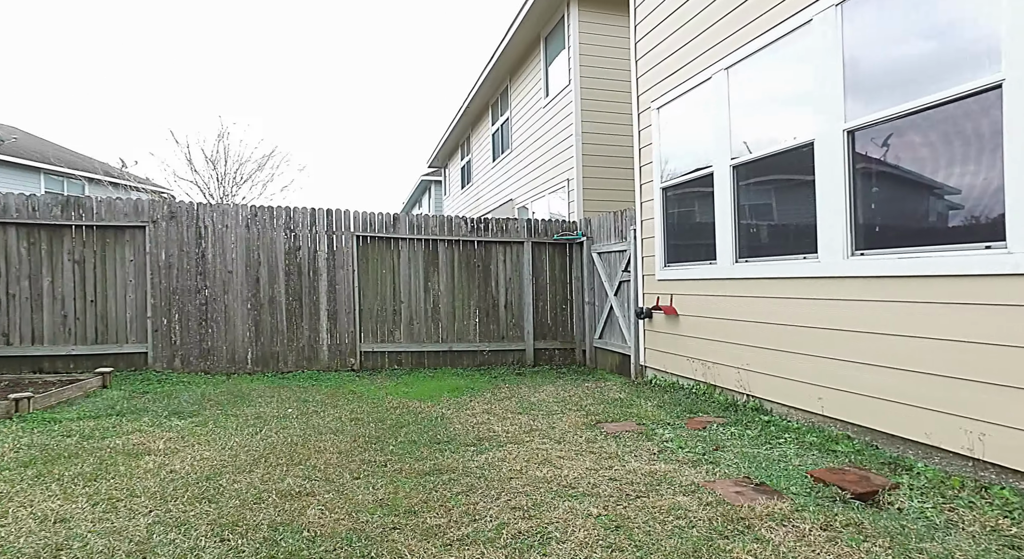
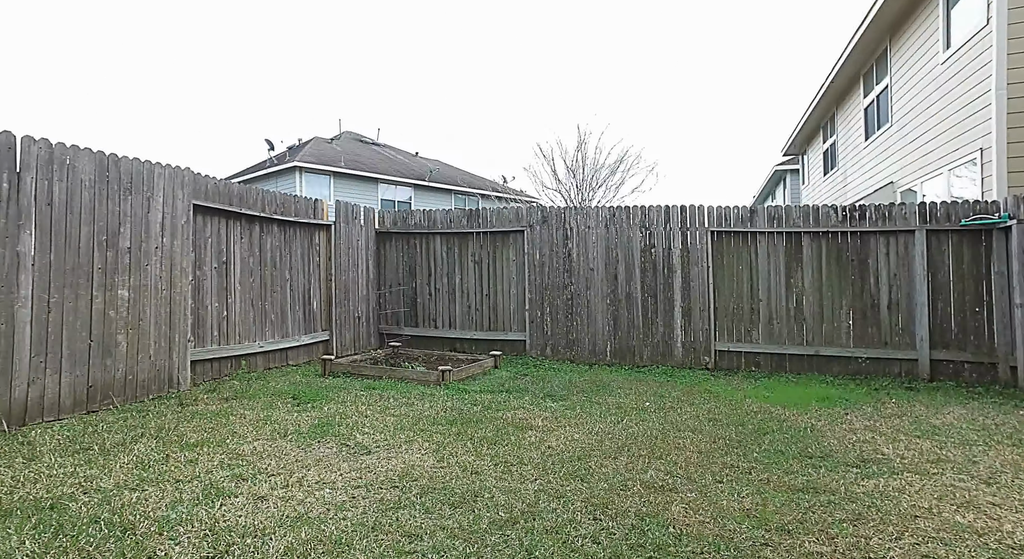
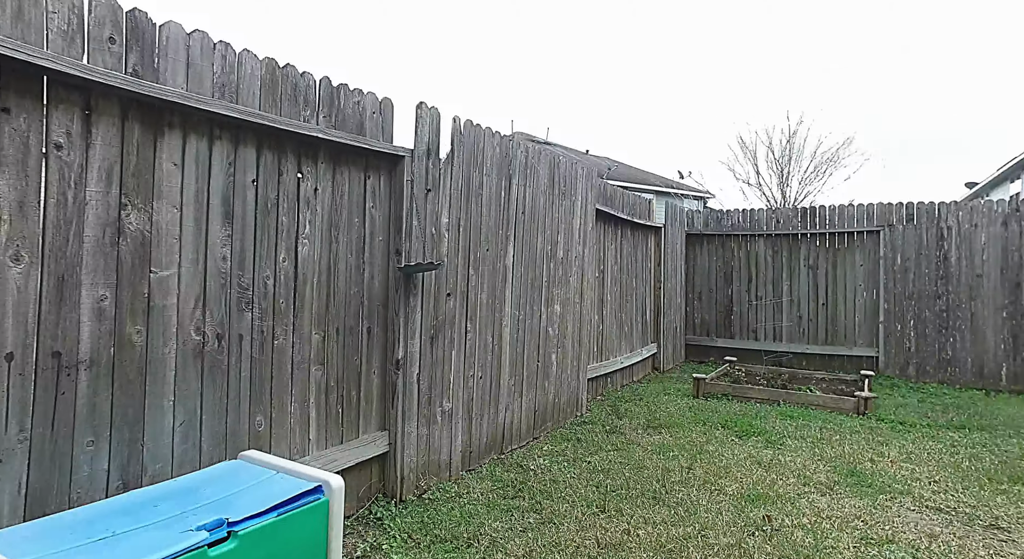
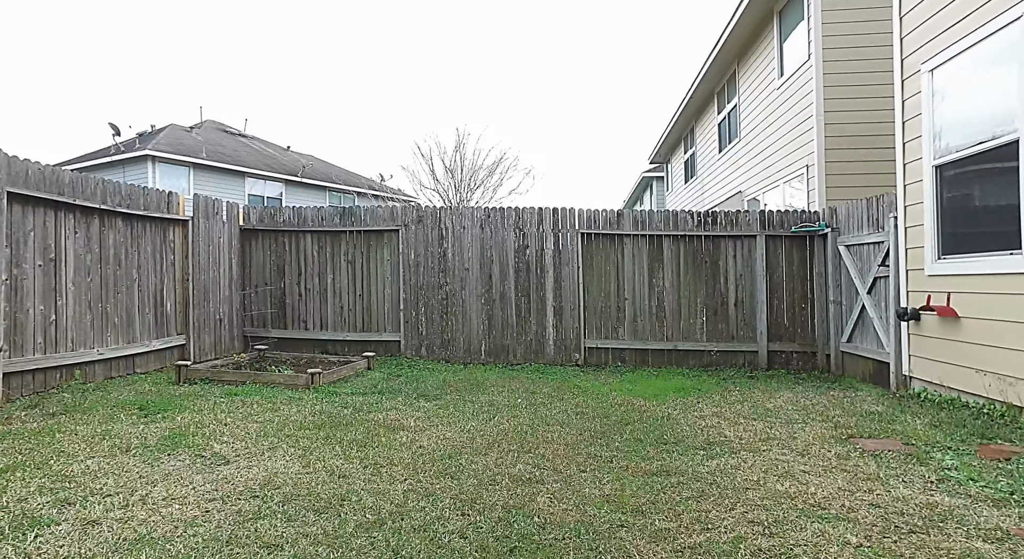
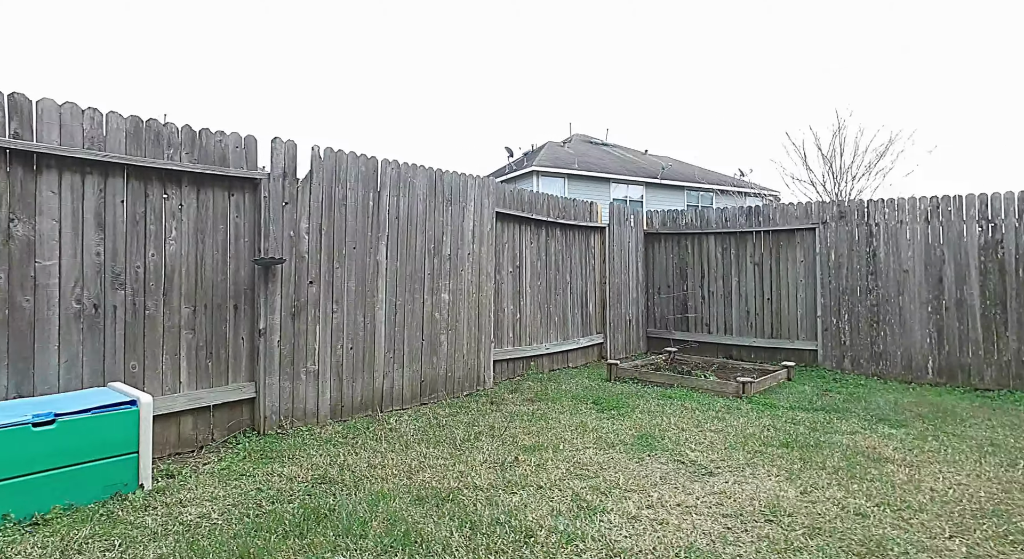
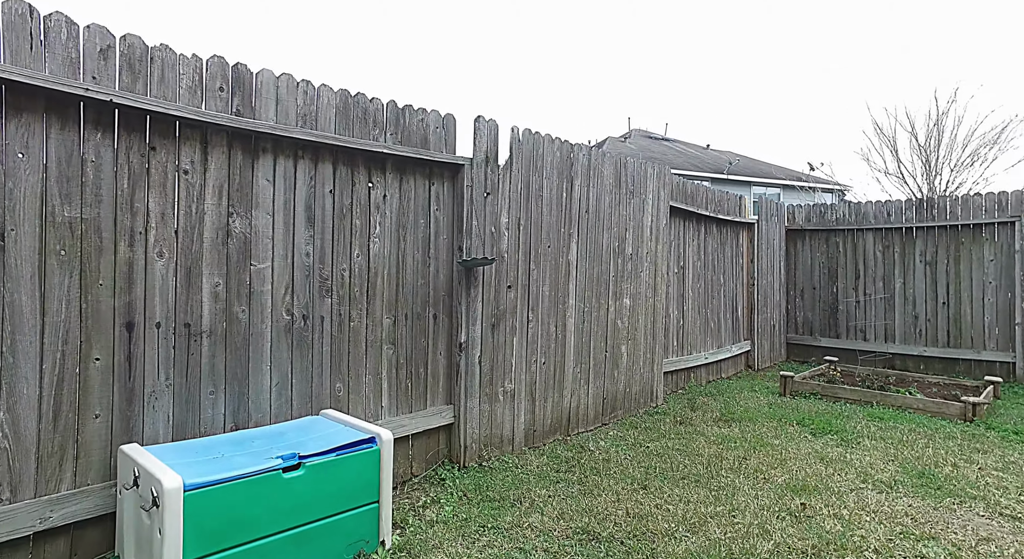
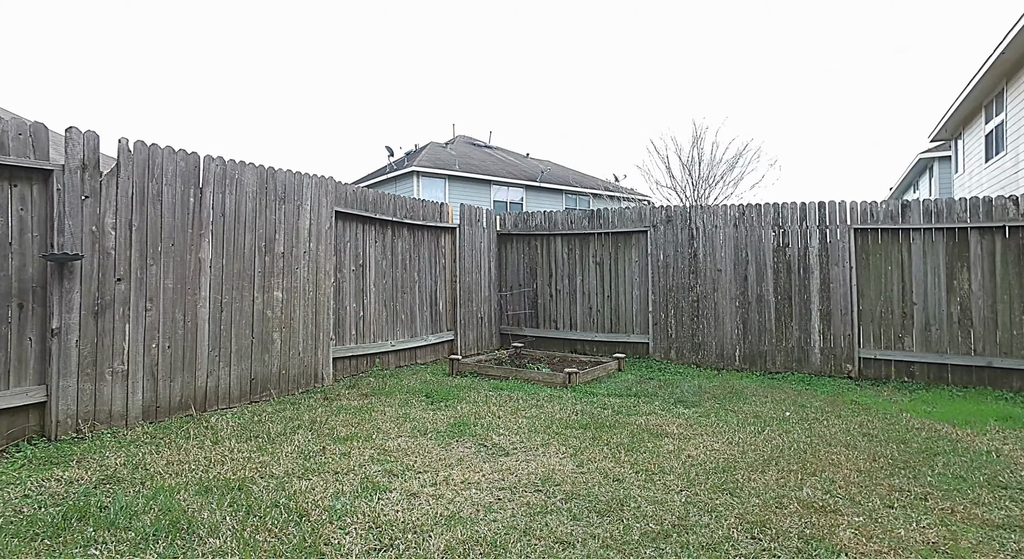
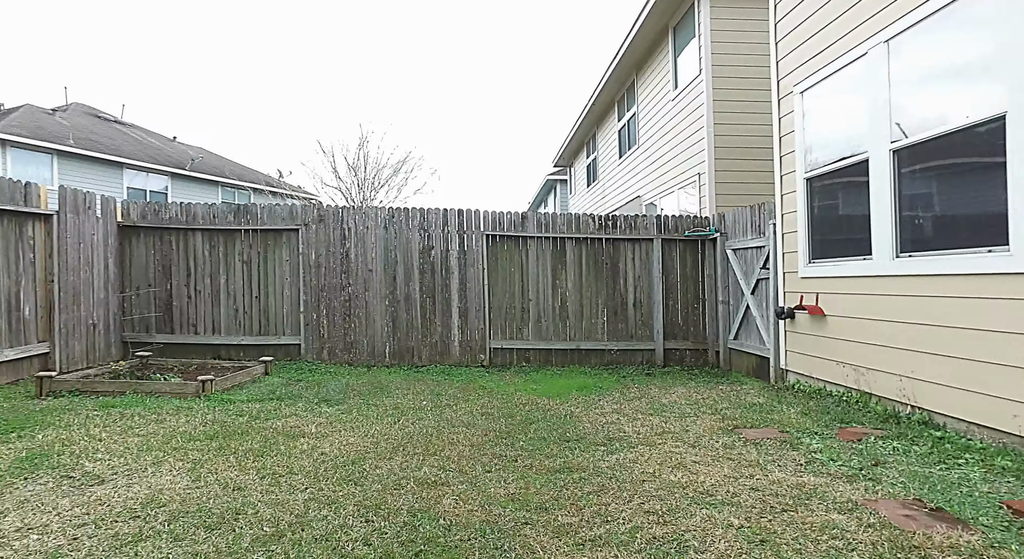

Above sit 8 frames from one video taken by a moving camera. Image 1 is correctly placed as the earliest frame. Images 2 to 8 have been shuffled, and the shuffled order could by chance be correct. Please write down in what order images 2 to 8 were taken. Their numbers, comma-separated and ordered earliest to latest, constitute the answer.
8, 4, 2, 7, 5, 6, 3
